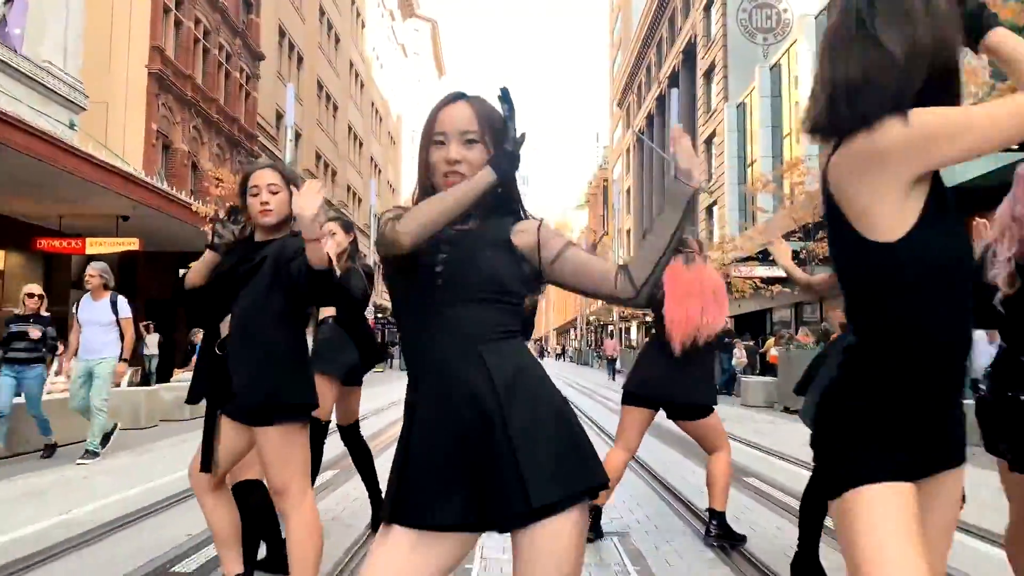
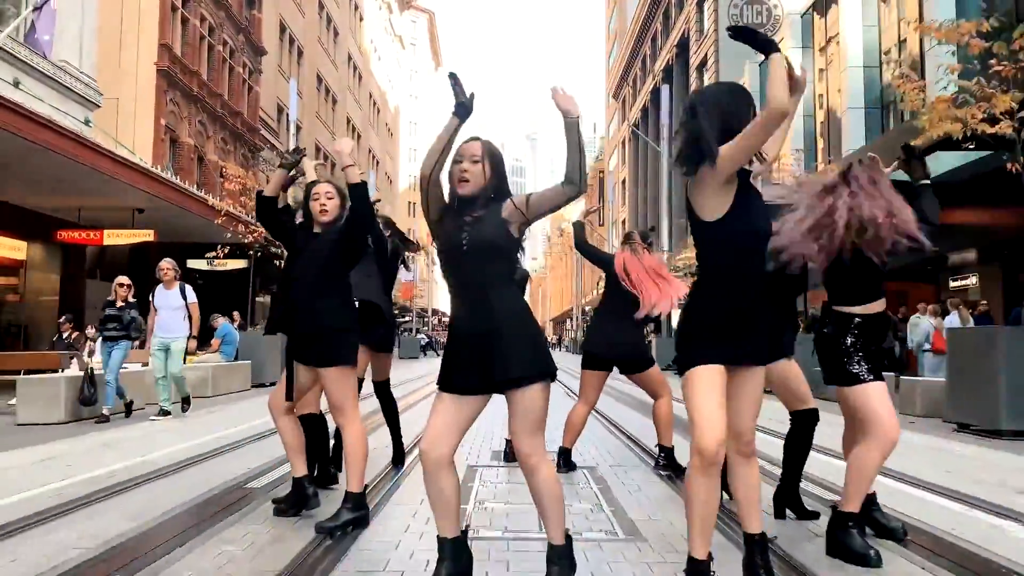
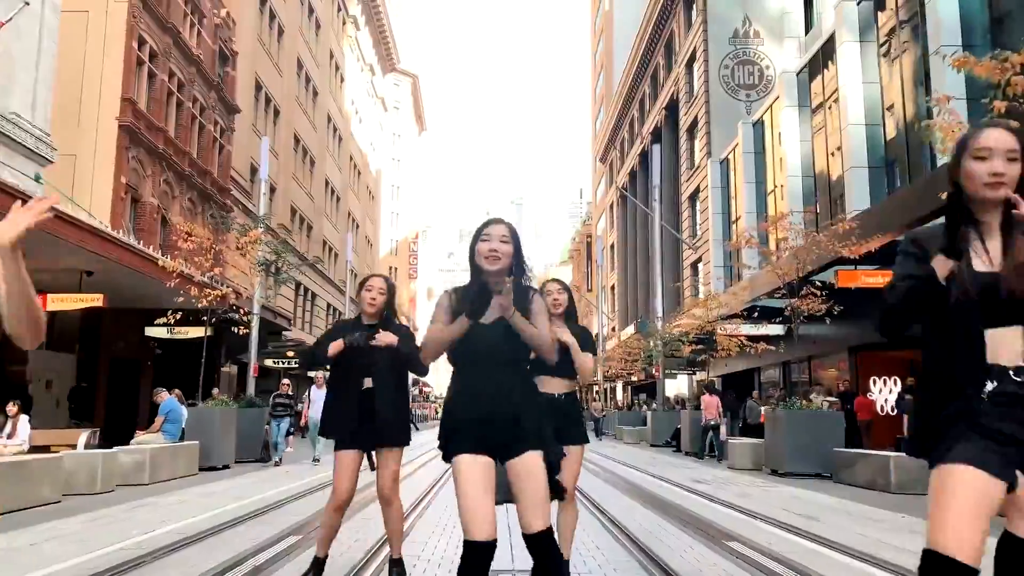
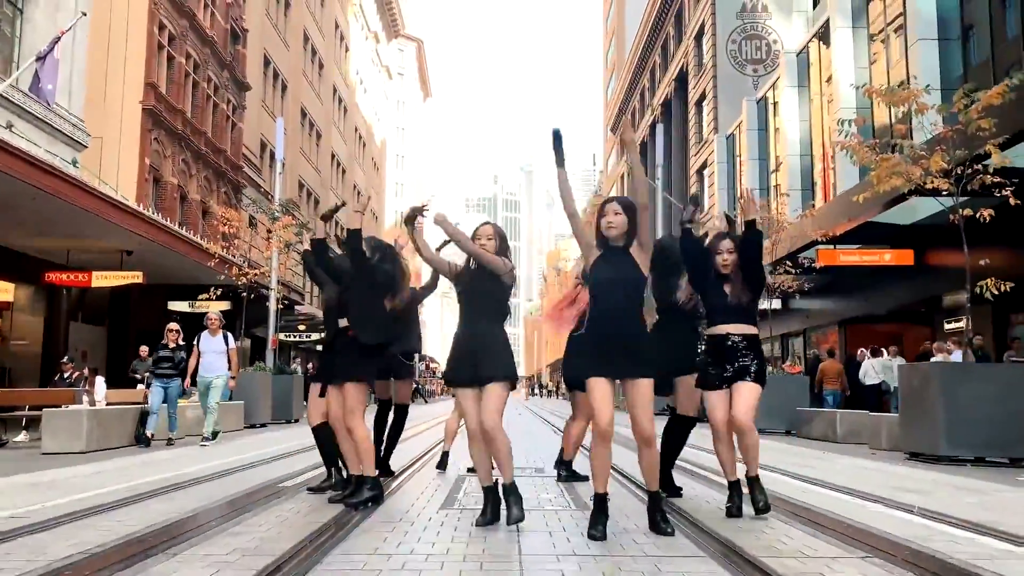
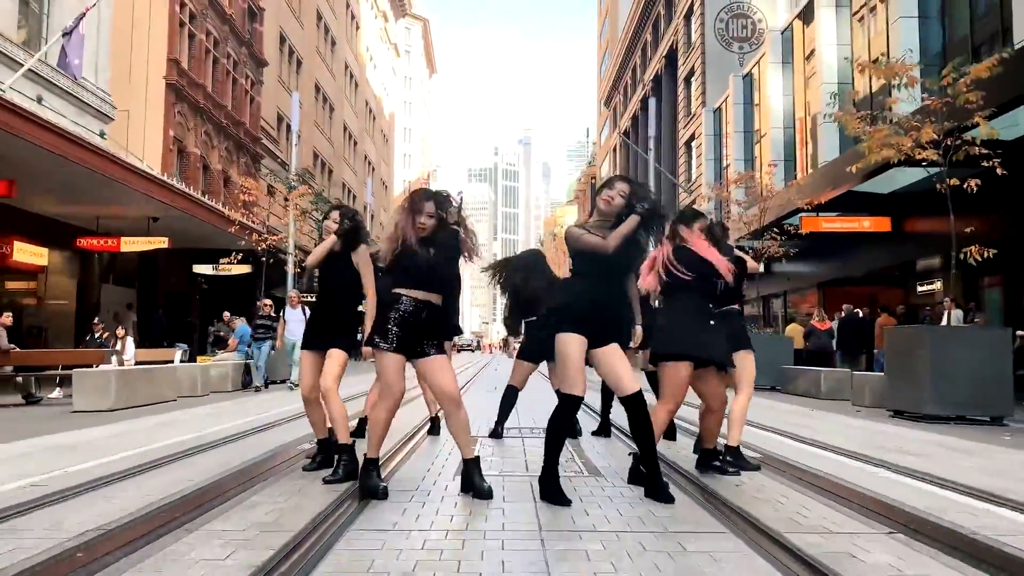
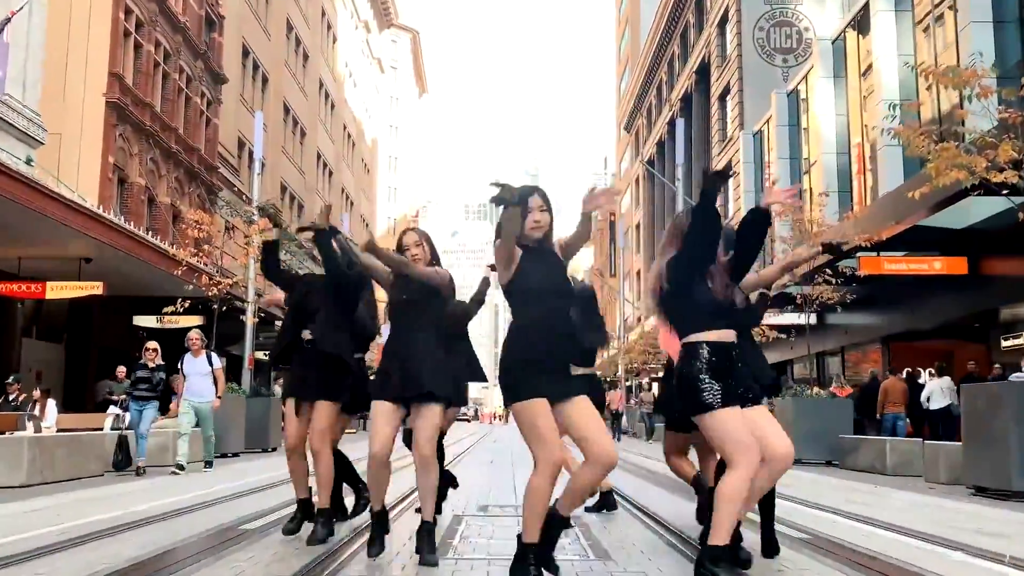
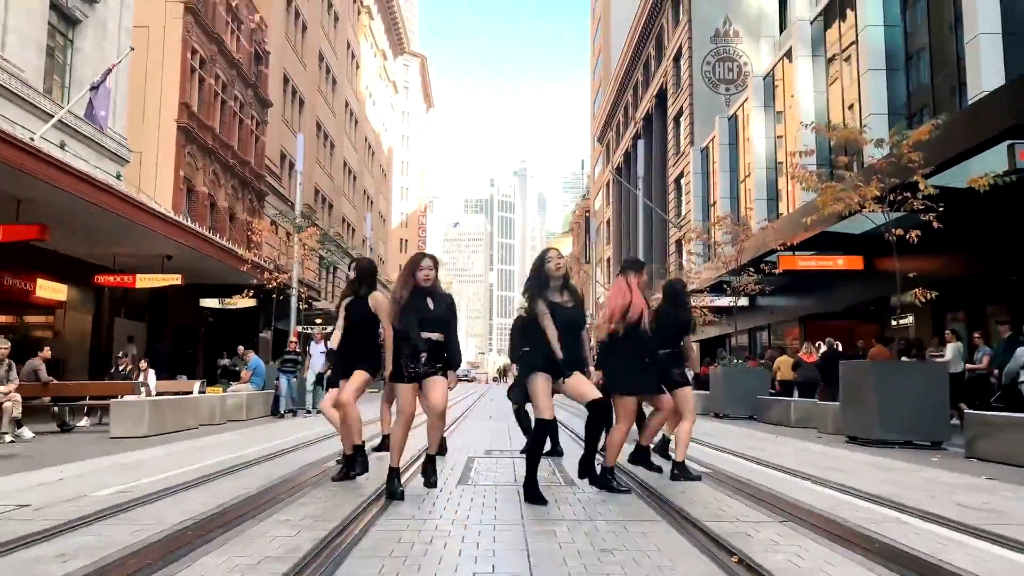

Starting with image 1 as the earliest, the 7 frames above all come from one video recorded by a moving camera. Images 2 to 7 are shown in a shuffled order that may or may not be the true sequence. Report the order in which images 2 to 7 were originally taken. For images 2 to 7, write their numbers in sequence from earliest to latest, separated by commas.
2, 4, 6, 5, 7, 3
